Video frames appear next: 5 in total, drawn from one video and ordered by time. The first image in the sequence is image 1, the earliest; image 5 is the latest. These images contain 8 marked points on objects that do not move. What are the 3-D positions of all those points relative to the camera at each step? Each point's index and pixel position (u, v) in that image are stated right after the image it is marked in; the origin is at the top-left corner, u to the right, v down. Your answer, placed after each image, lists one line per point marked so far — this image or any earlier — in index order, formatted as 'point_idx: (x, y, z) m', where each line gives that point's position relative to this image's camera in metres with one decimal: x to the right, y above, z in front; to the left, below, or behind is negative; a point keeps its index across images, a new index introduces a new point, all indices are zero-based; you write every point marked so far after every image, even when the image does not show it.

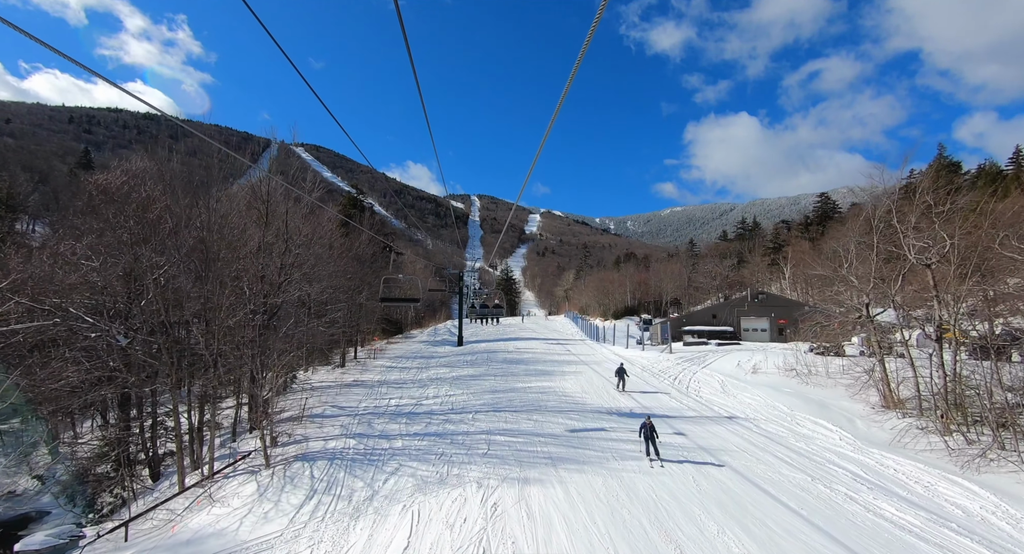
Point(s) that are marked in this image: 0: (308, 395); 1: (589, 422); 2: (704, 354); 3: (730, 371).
0: (-7.2, -4.2, +17.1) m
1: (+1.9, -3.5, +11.7) m
2: (+7.9, -3.2, +19.8) m
3: (+7.8, -3.3, +17.2) m
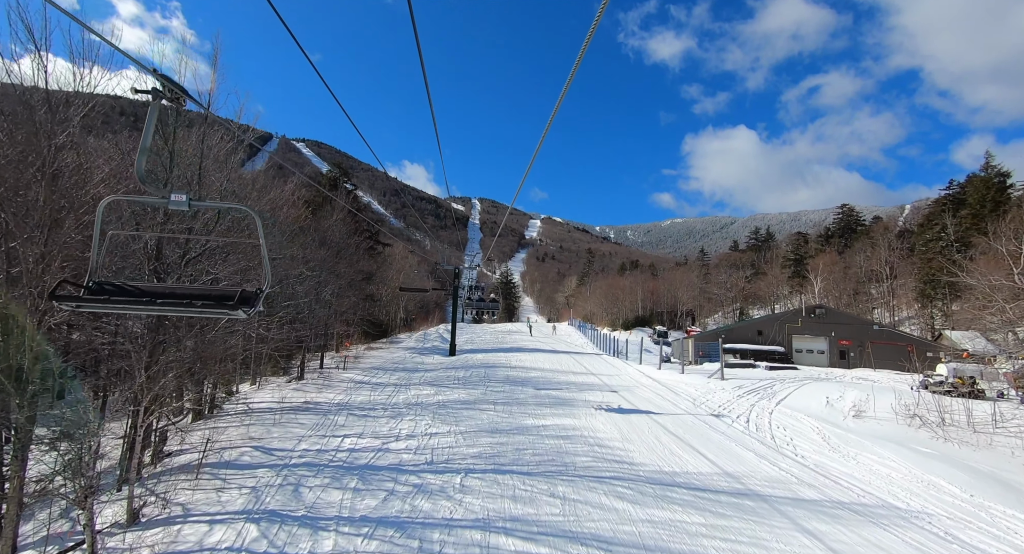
0: (-7.1, -3.8, +12.3) m
1: (+2.1, -3.4, +7.0) m
2: (+8.1, -3.4, +15.1) m
3: (+7.9, -3.5, +12.5) m
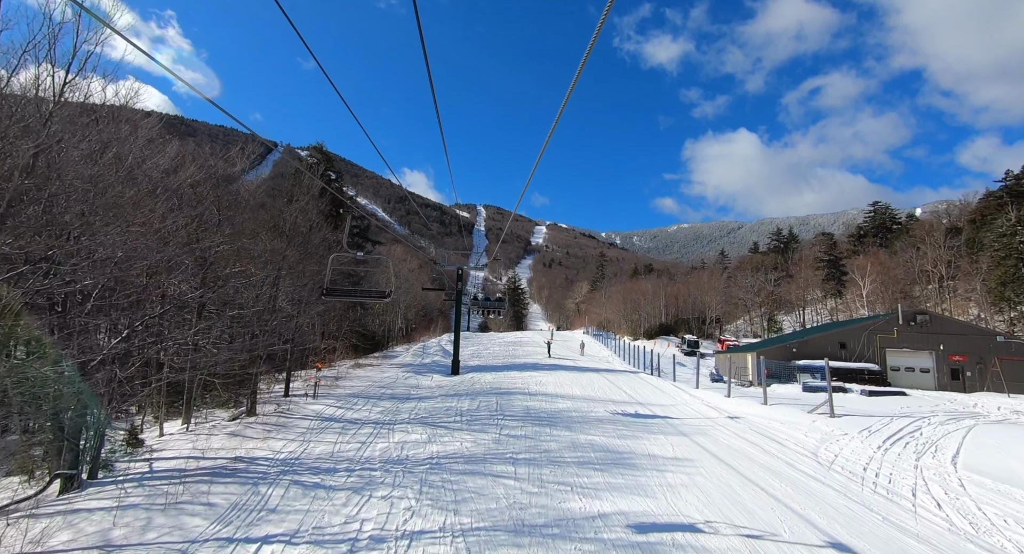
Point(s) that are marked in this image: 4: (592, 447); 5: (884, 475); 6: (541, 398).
0: (-6.6, -3.7, +7.8) m
1: (+2.5, -3.2, +2.3) m
2: (+8.6, -3.2, +10.4) m
3: (+8.5, -3.3, +7.8) m
4: (+1.7, -3.5, +9.9) m
5: (+6.5, -3.4, +8.1) m
6: (+0.9, -3.7, +14.7) m
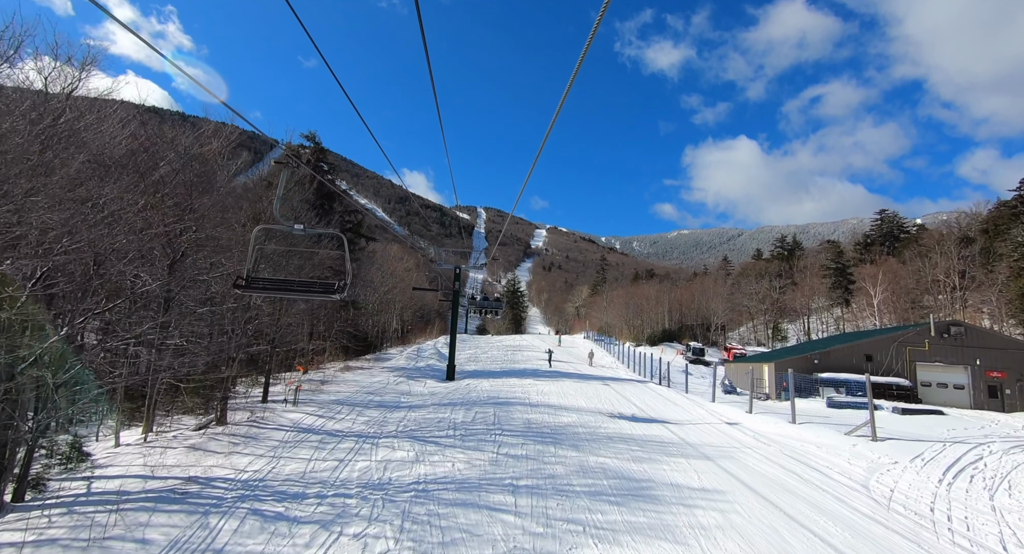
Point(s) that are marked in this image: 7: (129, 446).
0: (-6.6, -3.5, +6.4) m
1: (+2.6, -3.1, +1.0) m
2: (+8.6, -3.4, +9.1) m
3: (+8.5, -3.4, +6.4) m
4: (+1.7, -3.5, +8.6) m
5: (+6.5, -3.4, +6.7) m
6: (+0.9, -3.7, +13.3) m
7: (-8.2, -3.6, +10.3) m
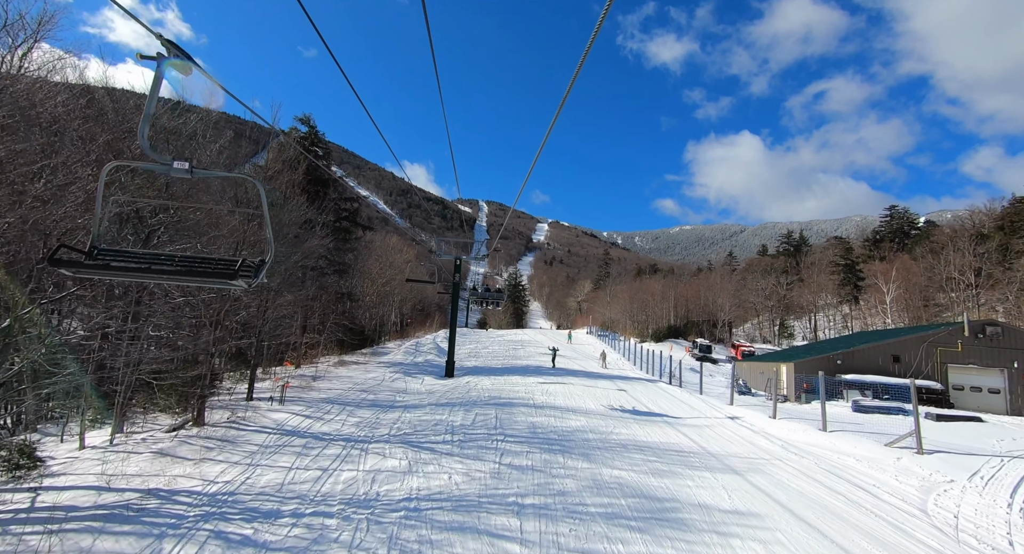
0: (-6.5, -3.3, +5.4) m
1: (+2.6, -3.1, -0.1) m
2: (+8.7, -3.3, +8.0) m
3: (+8.5, -3.3, +5.4) m
4: (+1.8, -3.3, +7.5) m
5: (+6.5, -3.3, +5.7) m
6: (+1.0, -3.5, +12.3) m
7: (-8.1, -3.3, +9.2) m
